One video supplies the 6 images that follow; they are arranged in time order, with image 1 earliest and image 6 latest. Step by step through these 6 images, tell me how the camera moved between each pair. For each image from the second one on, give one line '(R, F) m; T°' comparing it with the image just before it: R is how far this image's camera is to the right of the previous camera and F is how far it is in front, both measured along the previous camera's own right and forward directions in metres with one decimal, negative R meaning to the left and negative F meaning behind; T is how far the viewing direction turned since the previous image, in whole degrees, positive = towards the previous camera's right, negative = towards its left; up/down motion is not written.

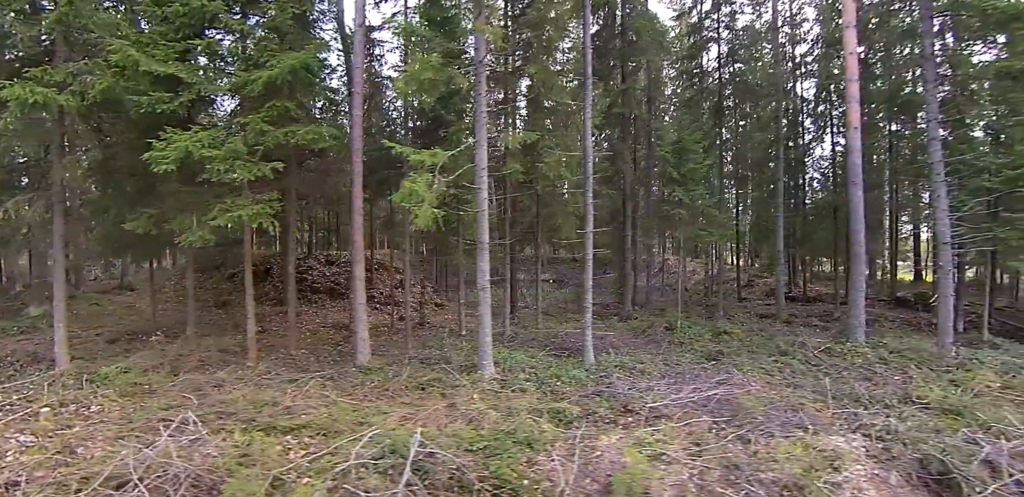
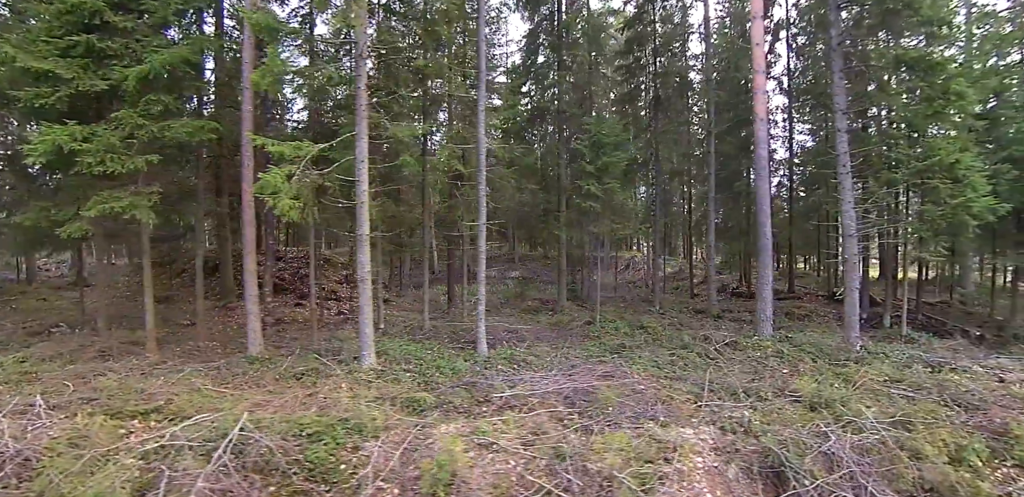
(+2.7, 0.0) m; -2°
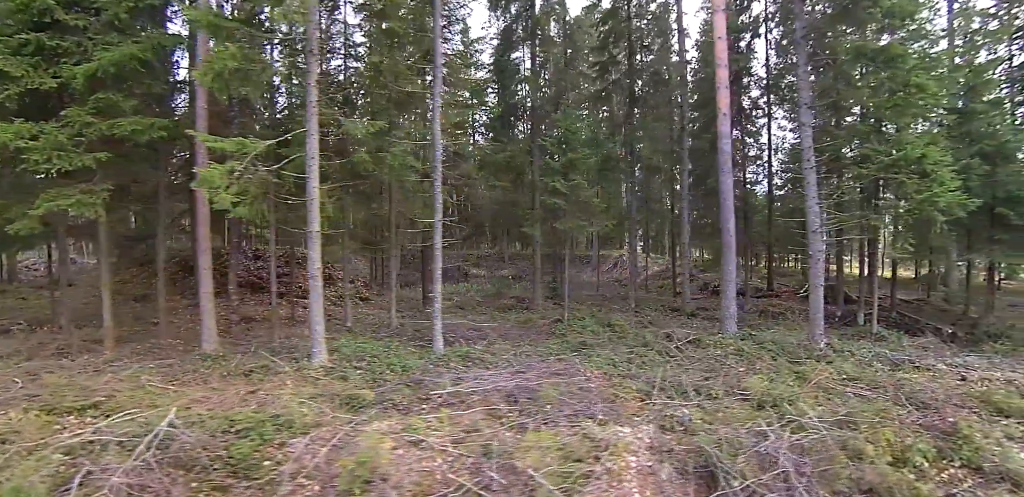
(+1.1, +0.1) m; -1°
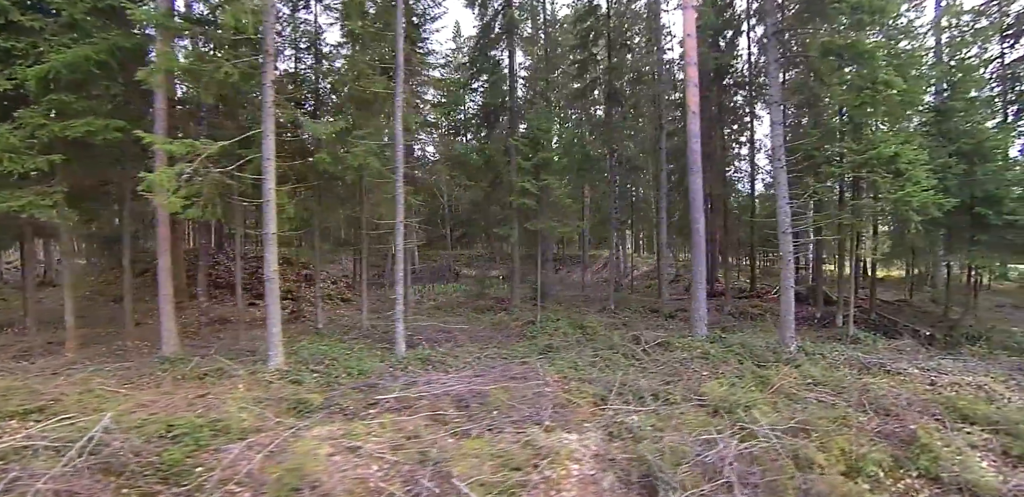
(+0.9, +0.2) m; -1°
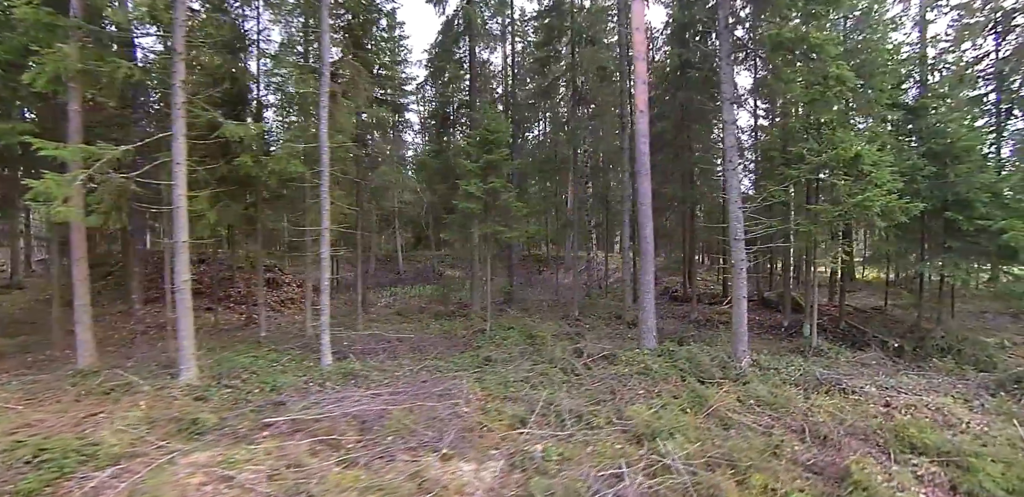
(+1.6, +0.6) m; -1°
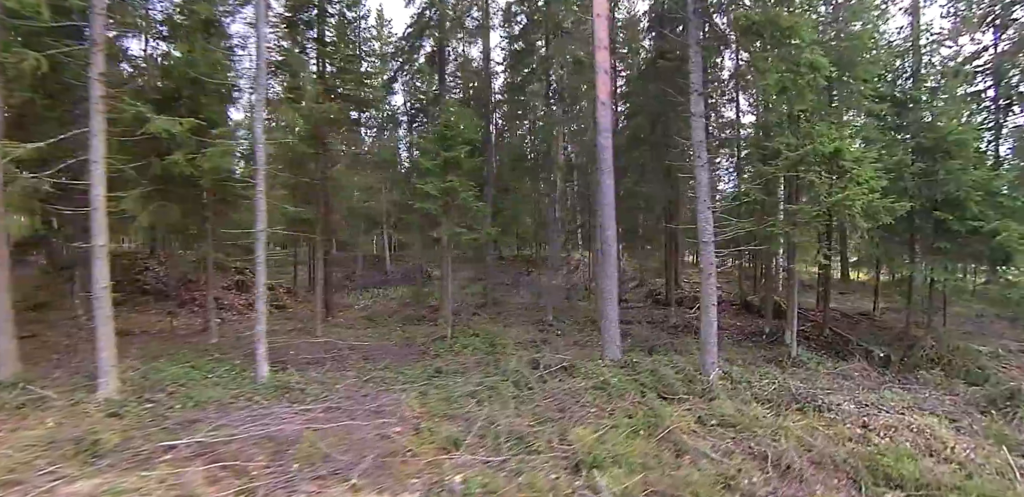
(+1.1, +0.8) m; -1°
